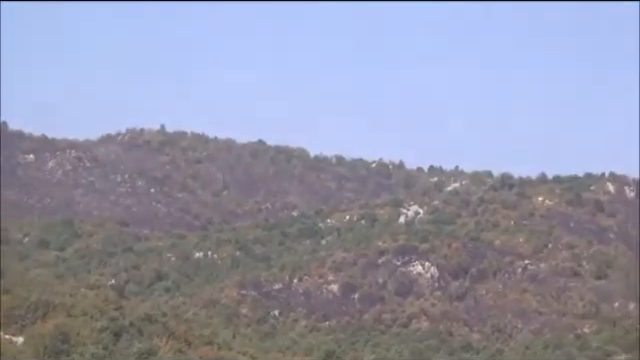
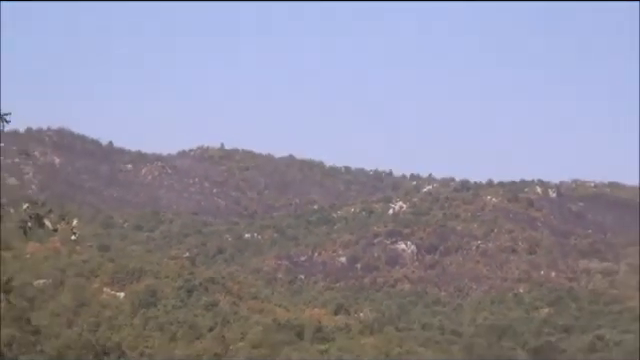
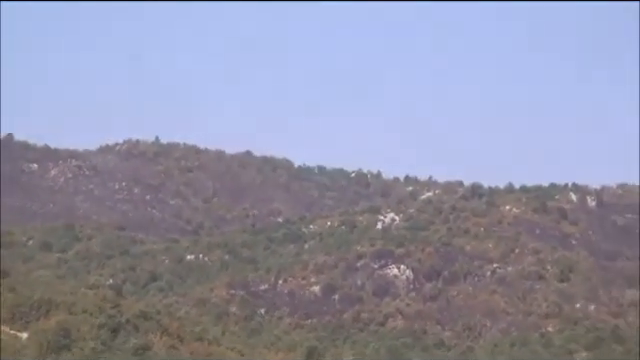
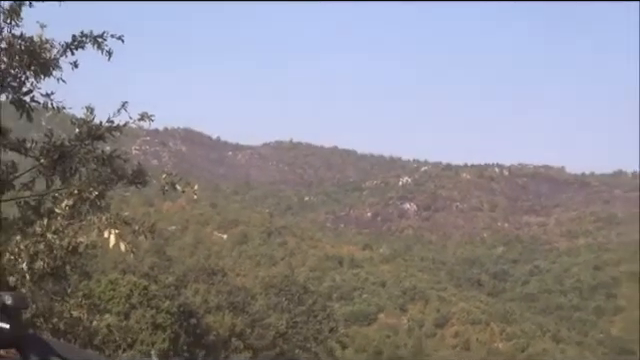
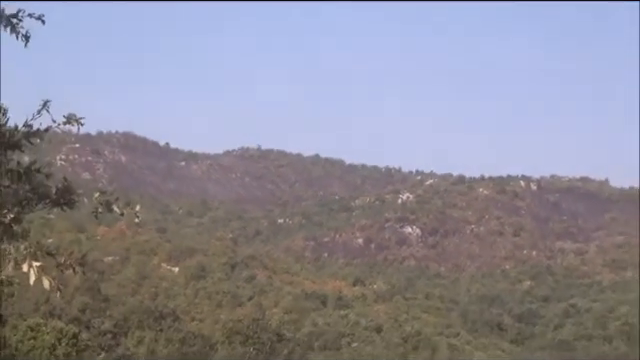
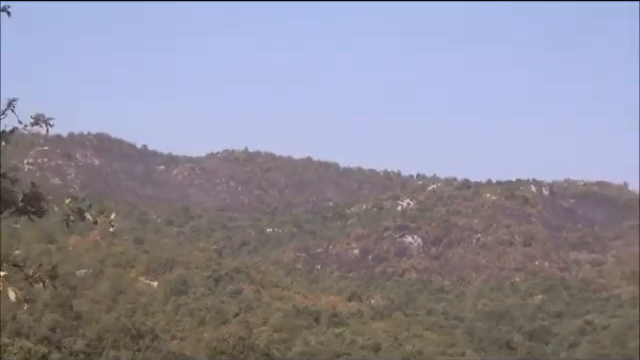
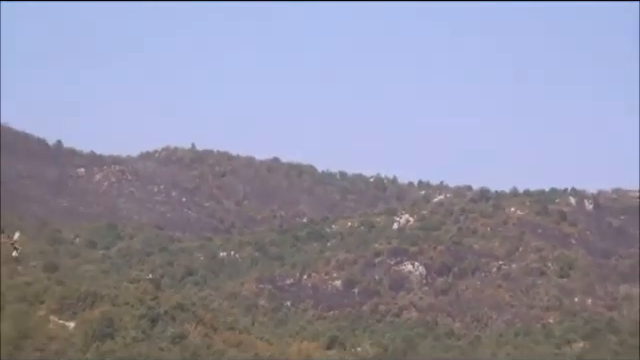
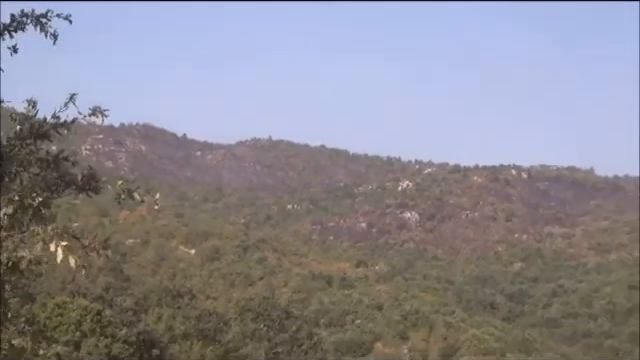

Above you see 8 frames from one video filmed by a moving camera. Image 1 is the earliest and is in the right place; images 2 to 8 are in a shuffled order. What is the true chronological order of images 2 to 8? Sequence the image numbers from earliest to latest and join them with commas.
3, 7, 2, 6, 5, 8, 4
